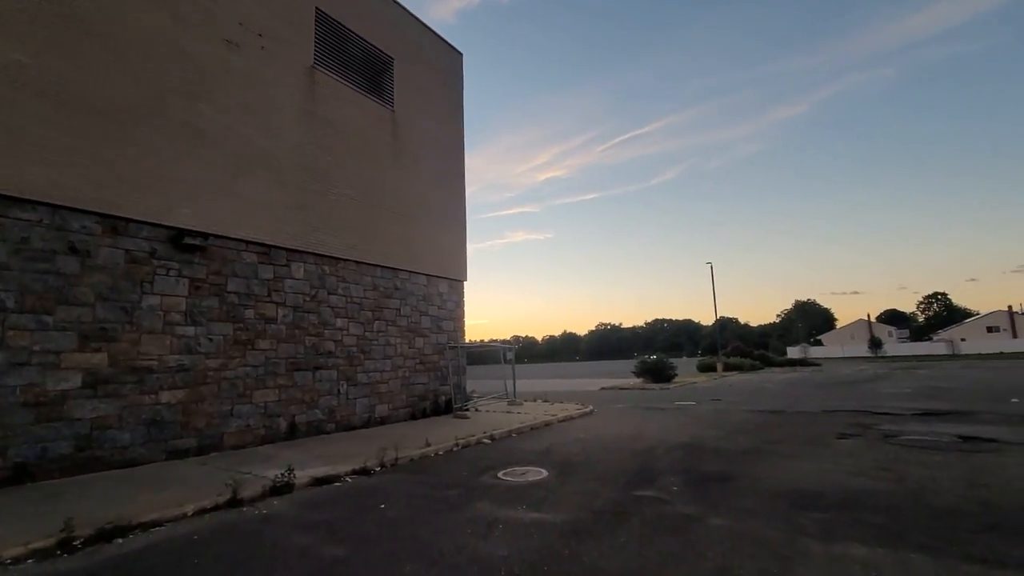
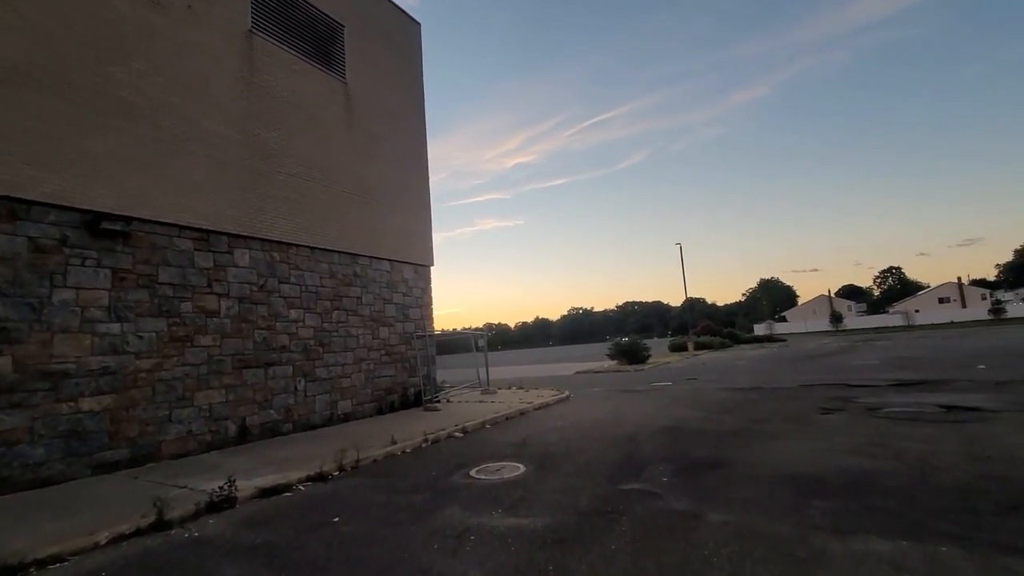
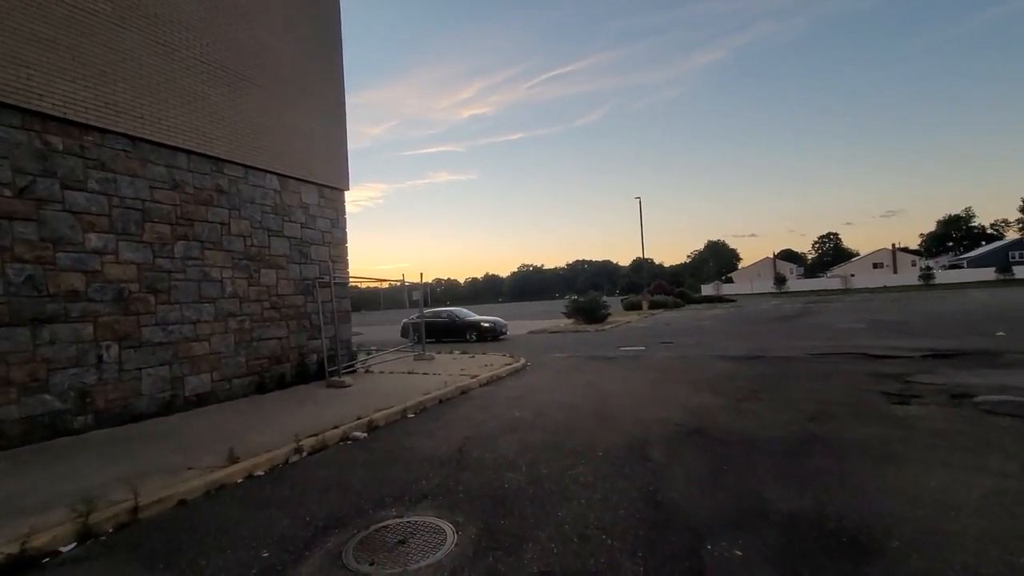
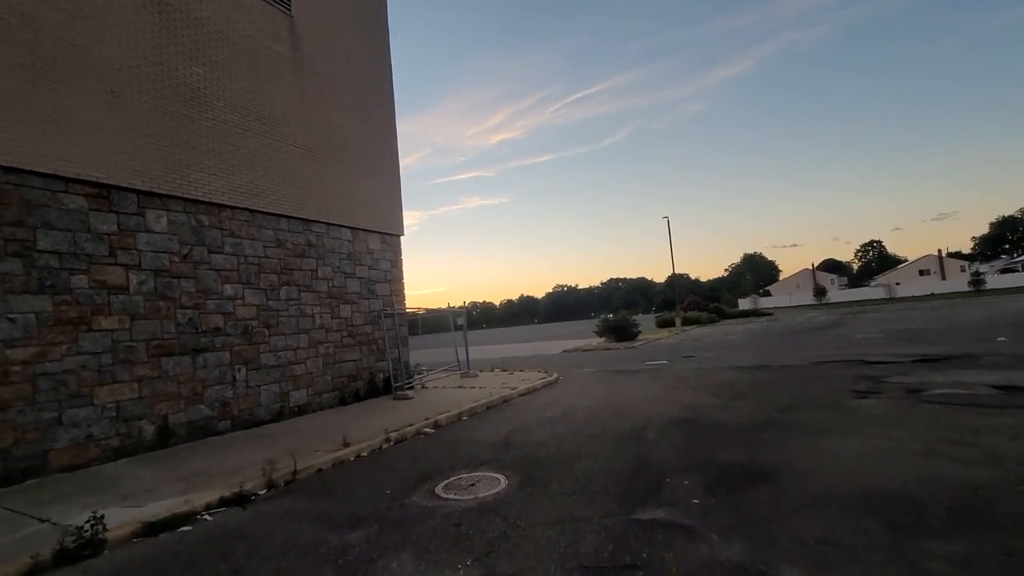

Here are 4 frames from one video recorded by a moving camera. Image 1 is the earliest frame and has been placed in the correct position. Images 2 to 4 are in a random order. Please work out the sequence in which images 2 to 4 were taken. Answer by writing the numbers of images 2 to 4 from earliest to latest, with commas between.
2, 4, 3
